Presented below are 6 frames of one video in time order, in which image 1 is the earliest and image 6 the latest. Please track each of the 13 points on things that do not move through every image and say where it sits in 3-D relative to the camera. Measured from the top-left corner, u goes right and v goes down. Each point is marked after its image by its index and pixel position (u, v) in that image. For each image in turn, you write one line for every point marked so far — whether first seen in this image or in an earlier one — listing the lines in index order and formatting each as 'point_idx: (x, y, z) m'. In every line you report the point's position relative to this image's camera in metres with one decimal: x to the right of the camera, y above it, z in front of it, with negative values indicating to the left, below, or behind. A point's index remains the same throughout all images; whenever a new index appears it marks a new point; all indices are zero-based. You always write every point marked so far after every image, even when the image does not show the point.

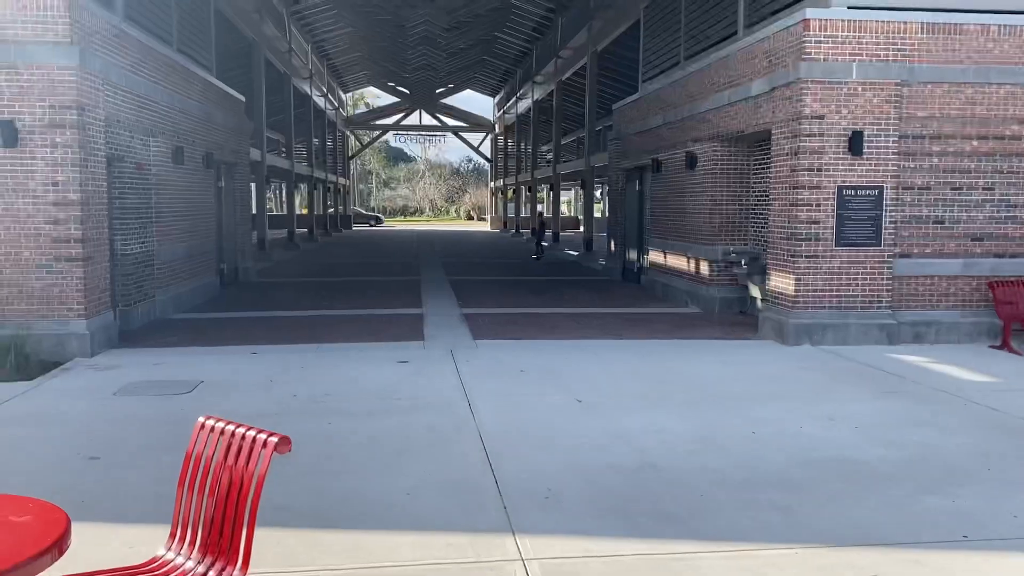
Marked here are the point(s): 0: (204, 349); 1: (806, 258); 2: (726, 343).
0: (-3.6, -0.7, +10.1) m
1: (+3.5, +0.4, +10.4) m
2: (+2.6, -0.7, +10.8) m
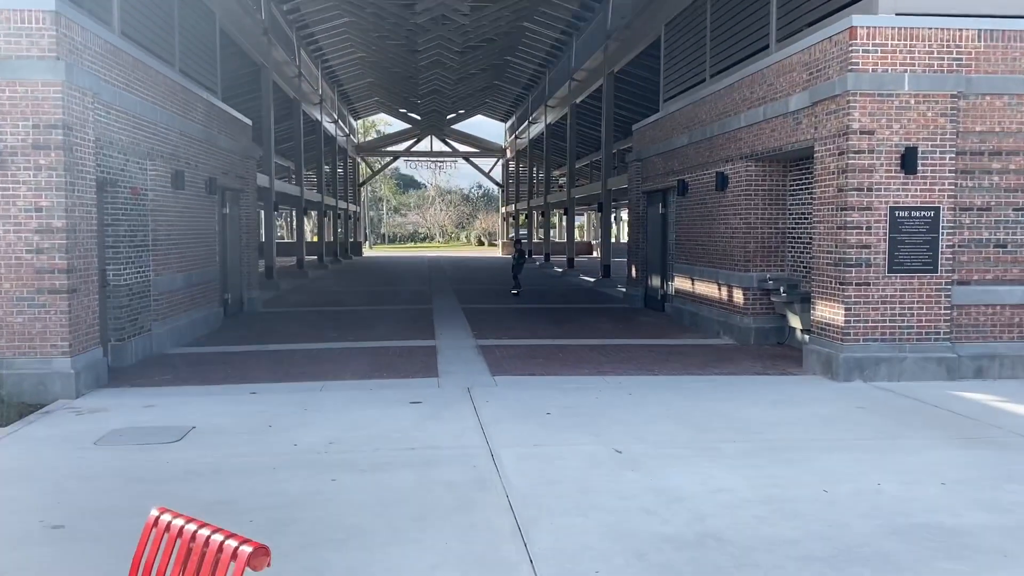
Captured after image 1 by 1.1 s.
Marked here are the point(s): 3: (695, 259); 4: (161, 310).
0: (-3.3, -1.1, +9.3) m
1: (+3.7, 0.0, +9.6) m
2: (+2.9, -1.0, +9.9) m
3: (+3.1, +0.5, +14.9) m
4: (-4.9, -0.3, +12.4) m
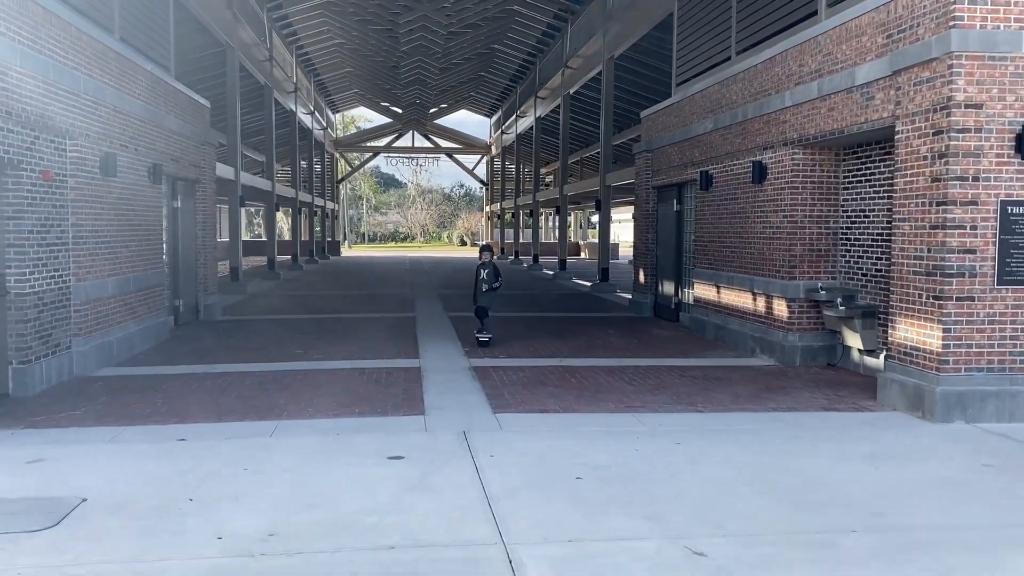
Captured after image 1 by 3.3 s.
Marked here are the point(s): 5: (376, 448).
0: (-3.2, -1.2, +7.1) m
1: (+3.8, -0.1, +7.5) m
2: (+3.0, -1.1, +7.8) m
3: (+3.1, +0.4, +12.9) m
4: (-4.9, -0.4, +10.2) m
5: (-1.0, -1.2, +6.5) m
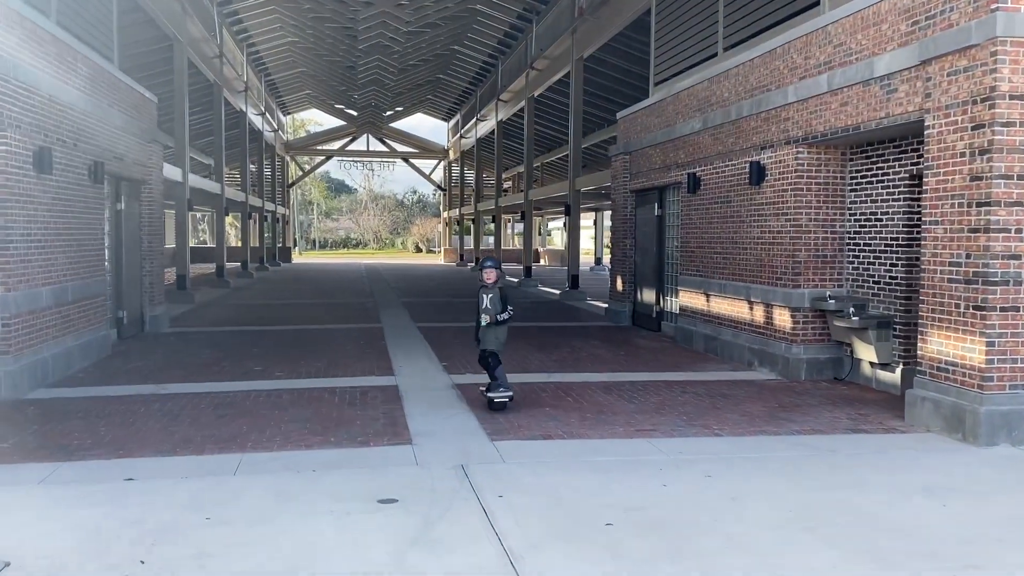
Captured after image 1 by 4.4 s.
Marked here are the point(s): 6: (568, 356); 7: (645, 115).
0: (-3.2, -1.2, +6.0) m
1: (+3.8, -0.2, +6.8) m
2: (+2.9, -1.2, +7.1) m
3: (+2.8, +0.2, +12.2) m
4: (-5.1, -0.5, +9.0) m
5: (-0.9, -1.3, +5.6) m
6: (+0.7, -0.9, +12.1) m
7: (+2.3, +2.9, +14.9) m
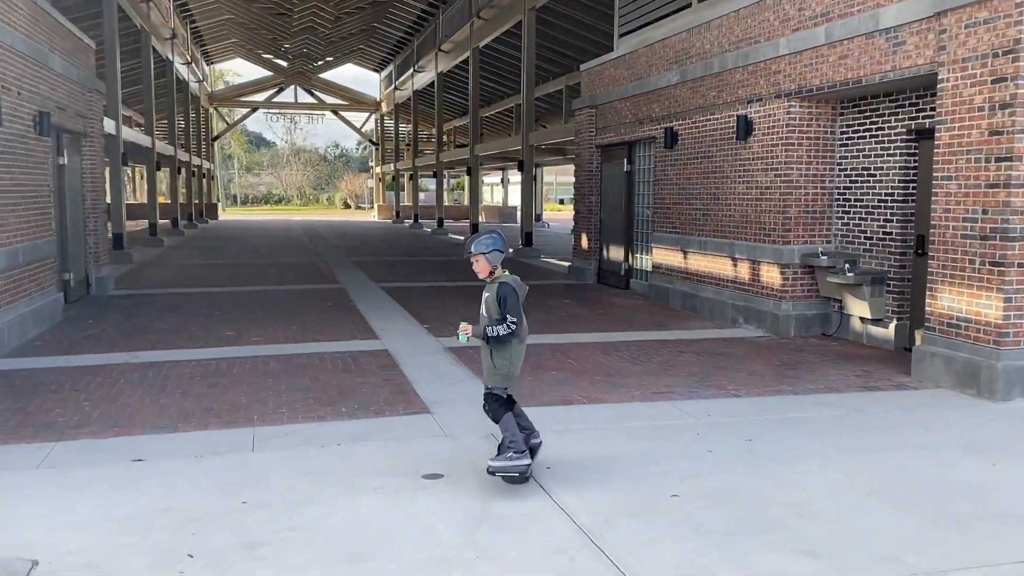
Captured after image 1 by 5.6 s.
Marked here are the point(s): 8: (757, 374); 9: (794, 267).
0: (-3.0, -1.0, +5.5) m
1: (+3.9, +0.2, +6.8) m
2: (+3.1, -0.9, +7.0) m
3: (+2.4, +0.8, +12.0) m
4: (-5.1, -0.2, +8.2) m
5: (-0.7, -1.0, +5.2) m
6: (+0.4, -0.4, +11.8) m
7: (+1.7, +3.6, +14.5) m
8: (+2.2, -0.8, +7.9) m
9: (+3.2, +0.2, +9.9) m
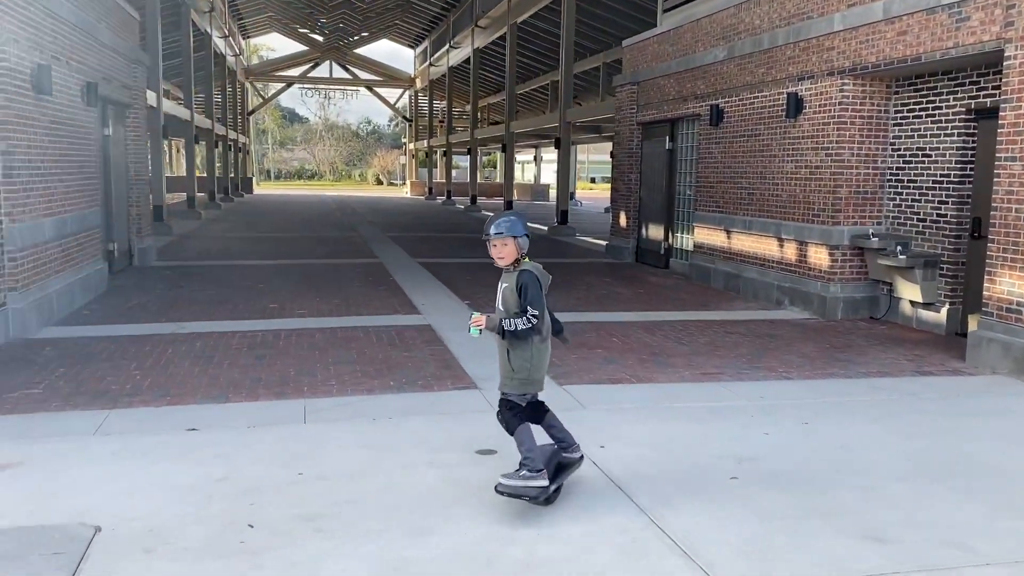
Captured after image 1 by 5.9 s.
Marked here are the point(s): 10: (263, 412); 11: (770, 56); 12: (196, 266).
0: (-2.6, -0.8, +5.5) m
1: (+4.3, +0.3, +6.6) m
2: (+3.4, -0.7, +6.9) m
3: (+3.0, +1.1, +11.8) m
4: (-4.7, +0.1, +8.3) m
5: (-0.4, -0.9, +5.2) m
6: (+1.0, -0.1, +11.7) m
7: (+2.4, +4.0, +14.3) m
8: (+2.6, -0.6, +7.8) m
9: (+3.6, +0.4, +9.7) m
10: (-1.6, -0.8, +5.7) m
11: (+3.2, +2.8, +10.8) m
12: (-4.9, +0.3, +13.8) m
